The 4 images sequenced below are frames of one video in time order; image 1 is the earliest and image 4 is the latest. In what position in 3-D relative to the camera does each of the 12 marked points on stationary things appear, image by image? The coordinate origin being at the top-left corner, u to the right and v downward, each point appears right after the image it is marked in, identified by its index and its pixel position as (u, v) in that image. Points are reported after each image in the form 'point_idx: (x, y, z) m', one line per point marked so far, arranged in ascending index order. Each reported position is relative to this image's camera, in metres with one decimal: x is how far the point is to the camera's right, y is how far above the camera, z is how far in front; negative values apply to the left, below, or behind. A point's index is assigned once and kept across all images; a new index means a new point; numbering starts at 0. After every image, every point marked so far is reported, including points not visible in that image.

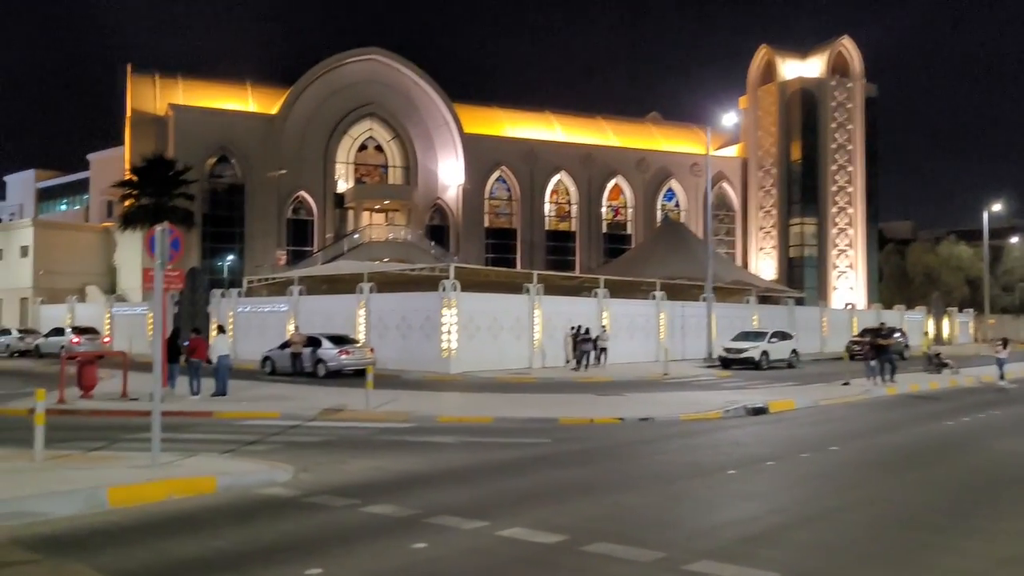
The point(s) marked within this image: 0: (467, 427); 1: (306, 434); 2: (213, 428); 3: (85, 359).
0: (-0.9, -2.6, +16.8) m
1: (-3.5, -2.5, +15.7) m
2: (-5.4, -2.5, +16.4) m
3: (-9.4, -1.6, +19.9) m
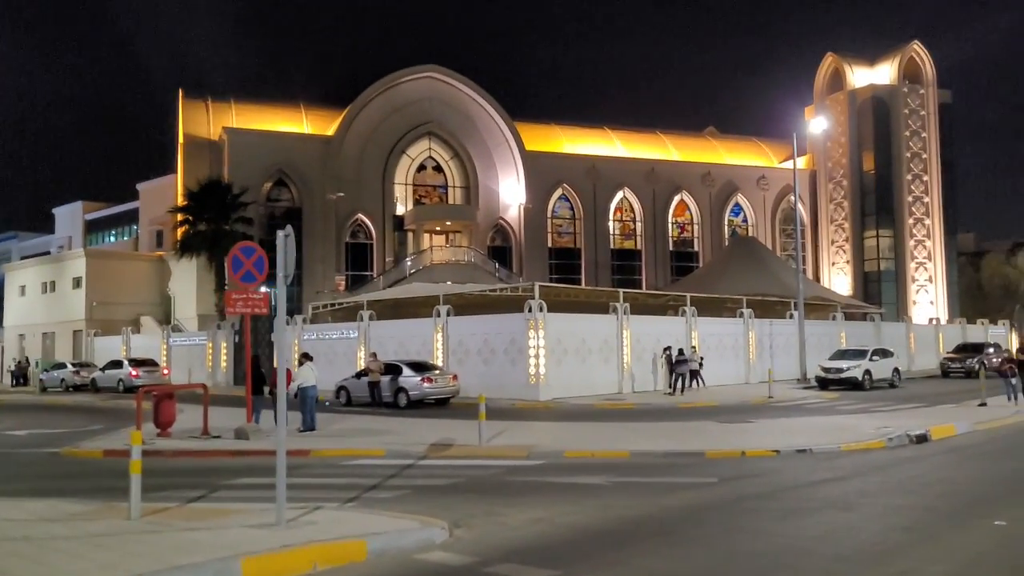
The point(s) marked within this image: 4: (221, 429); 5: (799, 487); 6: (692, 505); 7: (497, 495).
0: (+1.5, -2.9, +14.6) m
1: (-1.2, -2.8, +13.6) m
2: (-3.1, -2.9, +14.3) m
3: (-7.0, -2.1, +18.0) m
4: (-6.2, -3.0, +19.3) m
5: (+3.8, -2.6, +11.9) m
6: (+2.2, -2.6, +11.0) m
7: (-0.2, -2.7, +11.7) m
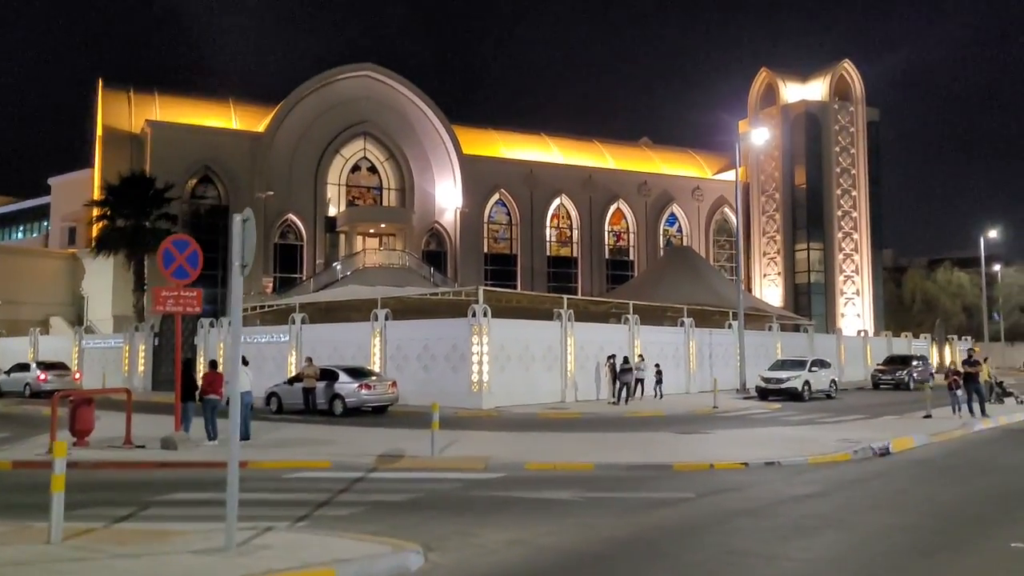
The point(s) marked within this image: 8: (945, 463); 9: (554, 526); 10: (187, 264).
0: (+0.9, -2.9, +13.7) m
1: (-1.8, -2.8, +12.4) m
2: (-3.6, -2.8, +13.0) m
3: (-7.8, -2.0, +16.4) m
4: (-7.1, -2.9, +17.7) m
5: (+3.4, -2.7, +11.2) m
6: (+1.9, -2.6, +10.2) m
7: (-0.6, -2.7, +10.7) m
8: (+7.4, -3.0, +15.6) m
9: (+0.5, -2.6, +9.9) m
10: (-6.1, +0.5, +17.1) m
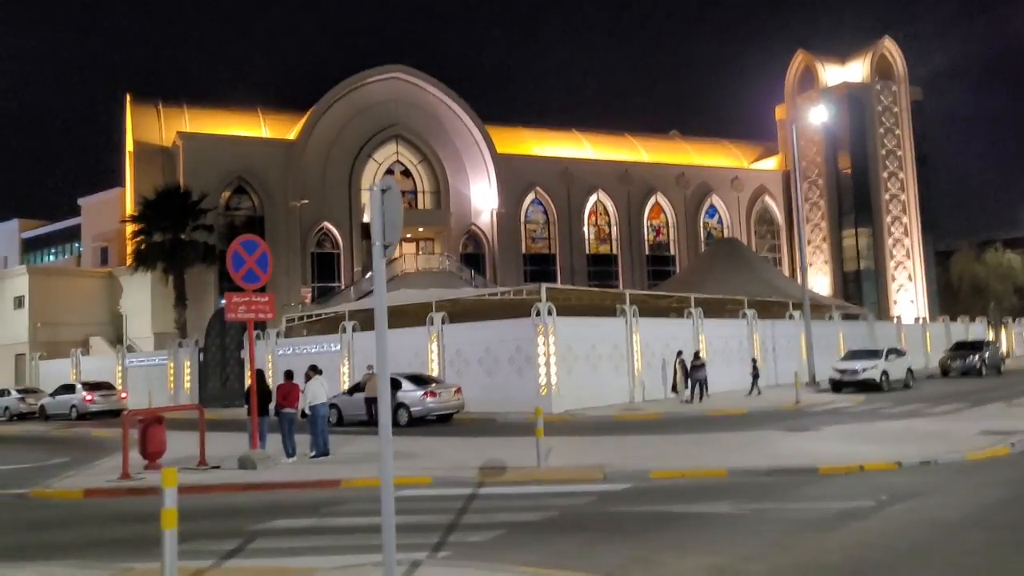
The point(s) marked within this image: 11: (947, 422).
0: (+2.6, -2.7, +12.2) m
1: (0.0, -2.7, +11.0) m
2: (-1.9, -2.8, +11.6) m
3: (-6.0, -2.2, +15.1) m
4: (-5.3, -3.1, +16.4) m
5: (+5.1, -2.4, +9.7) m
6: (+3.5, -2.4, +8.6) m
7: (+1.1, -2.5, +9.2) m
8: (+9.2, -2.5, +14.0) m
9: (+2.1, -2.4, +8.4) m
10: (-4.4, +0.4, +15.7) m
11: (+9.2, -2.8, +19.2) m
